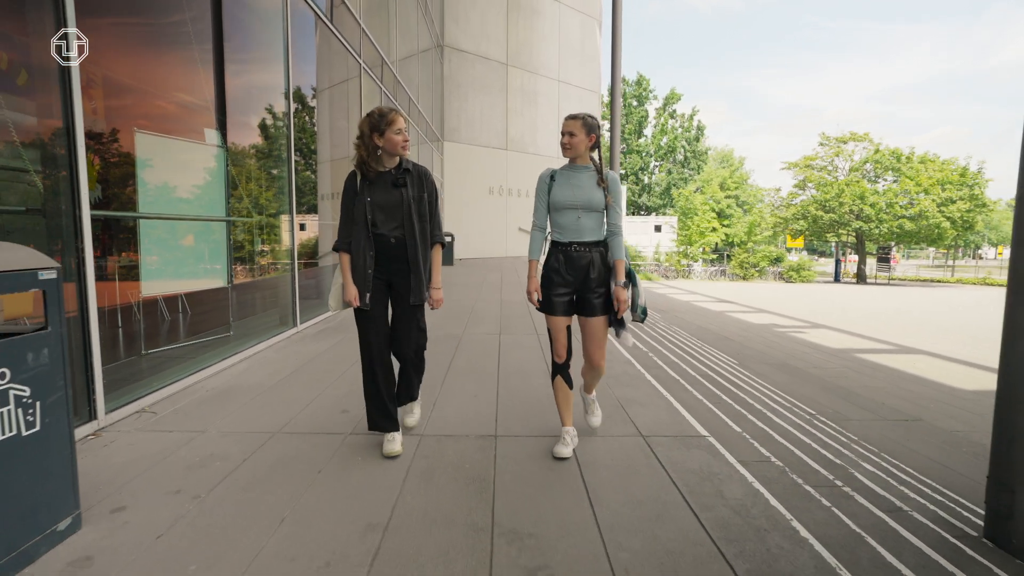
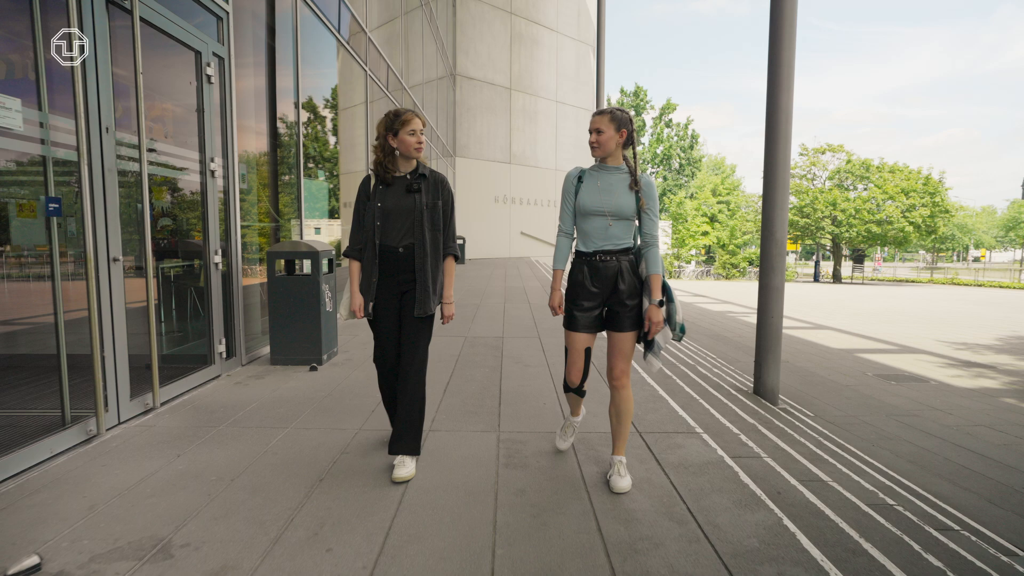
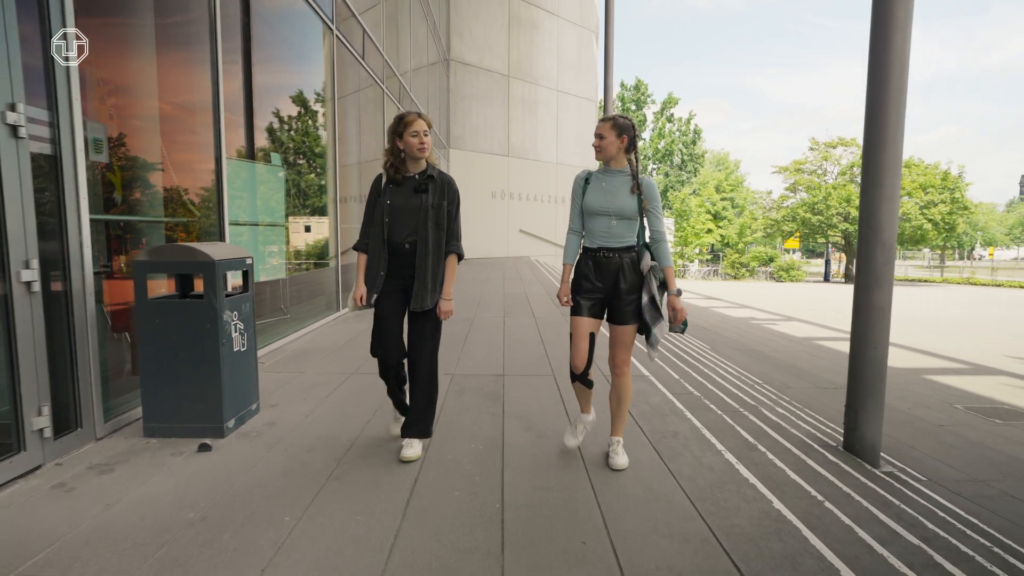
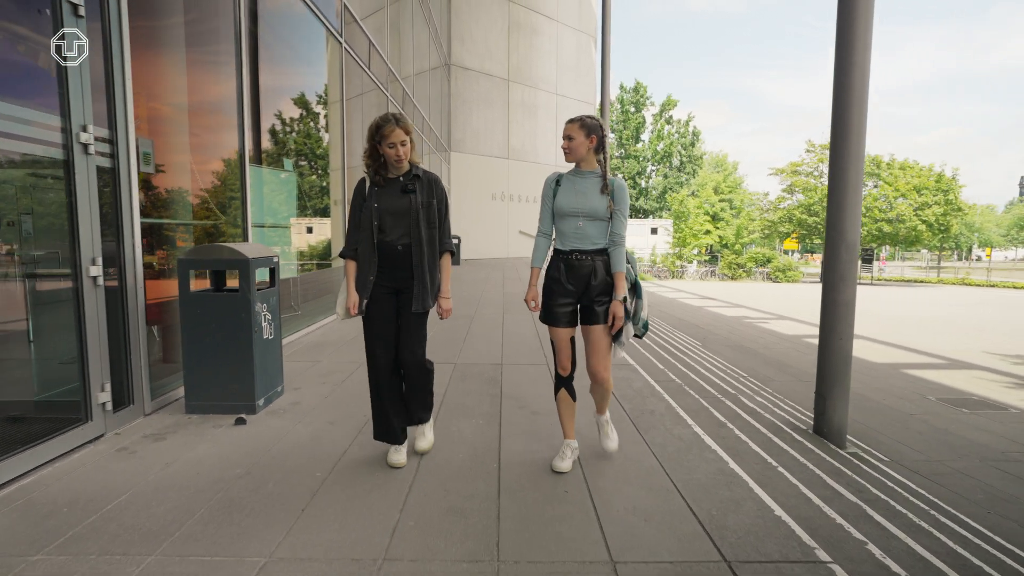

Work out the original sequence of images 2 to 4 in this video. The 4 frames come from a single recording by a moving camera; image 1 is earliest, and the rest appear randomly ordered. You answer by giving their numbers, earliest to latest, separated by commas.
3, 4, 2
